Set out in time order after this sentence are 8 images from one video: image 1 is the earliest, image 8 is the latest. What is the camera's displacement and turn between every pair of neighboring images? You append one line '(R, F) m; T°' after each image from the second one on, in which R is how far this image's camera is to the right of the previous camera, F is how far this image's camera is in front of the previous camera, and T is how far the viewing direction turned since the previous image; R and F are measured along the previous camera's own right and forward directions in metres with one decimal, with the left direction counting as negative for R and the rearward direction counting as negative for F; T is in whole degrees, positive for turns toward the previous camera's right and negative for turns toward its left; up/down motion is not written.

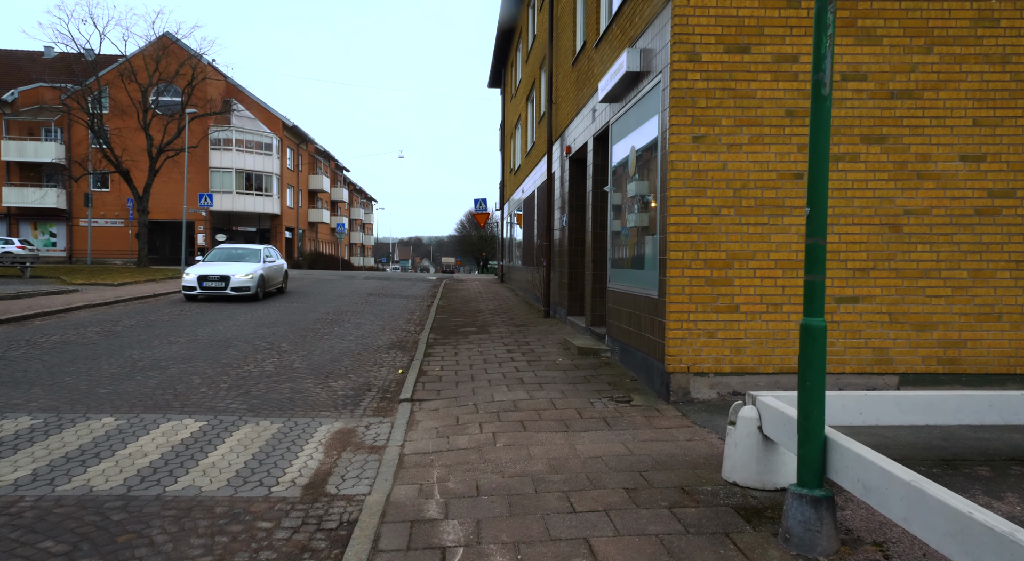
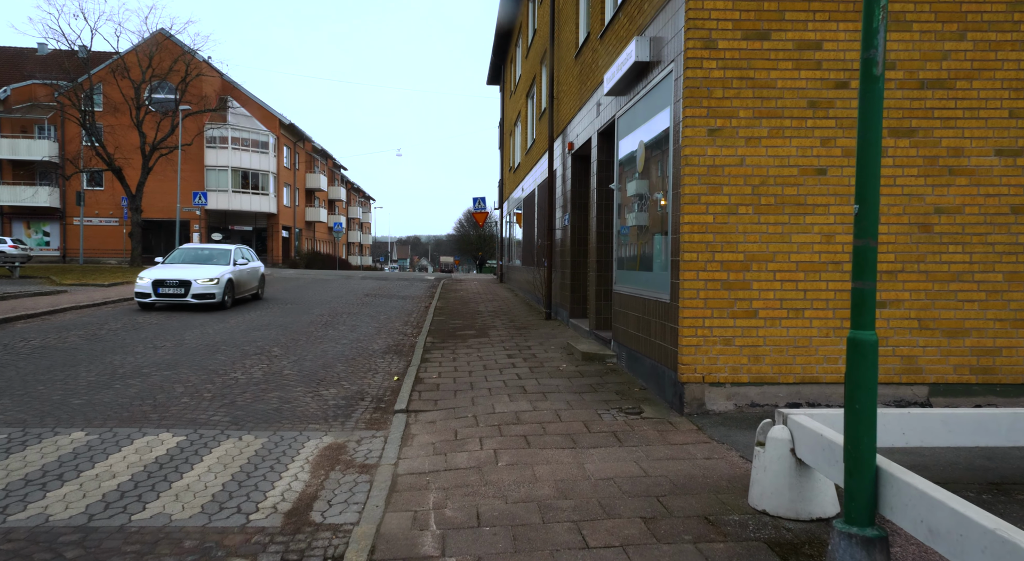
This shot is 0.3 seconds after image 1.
(0.0, +0.4) m; 0°
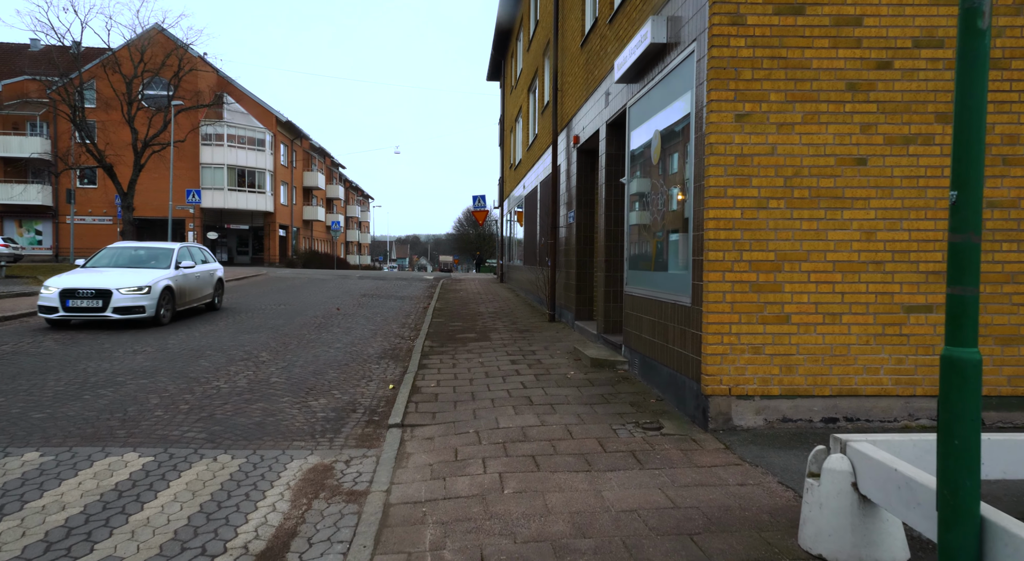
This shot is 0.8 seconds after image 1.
(-0.1, +0.5) m; 0°
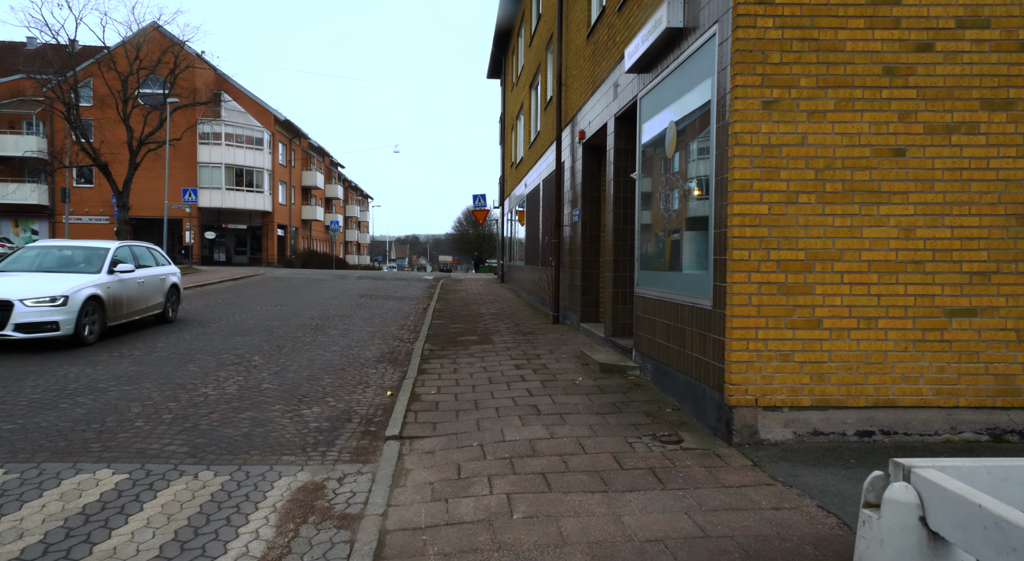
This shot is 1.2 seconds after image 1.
(-0.1, +0.4) m; 0°
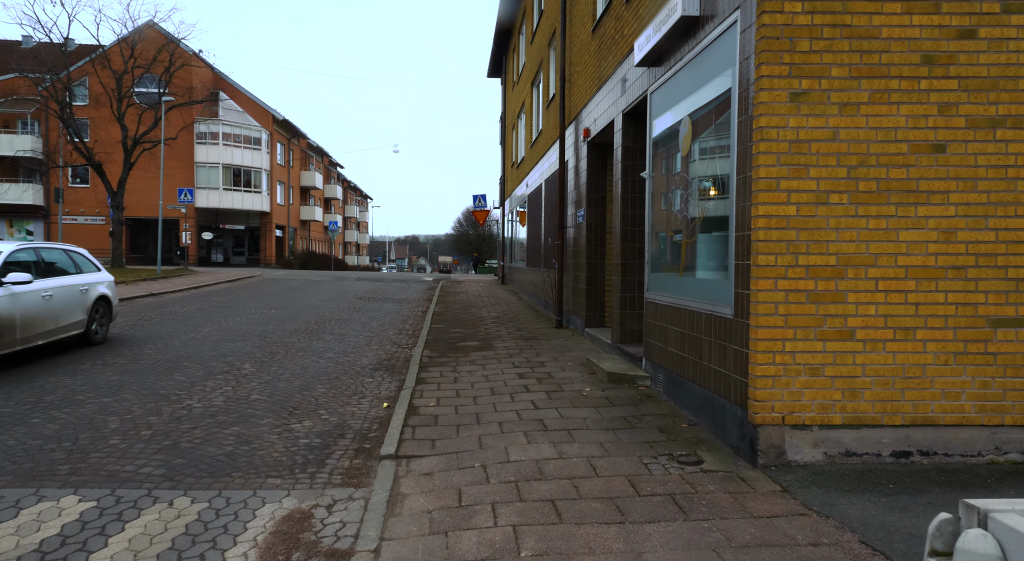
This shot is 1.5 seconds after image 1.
(0.0, +0.4) m; 0°
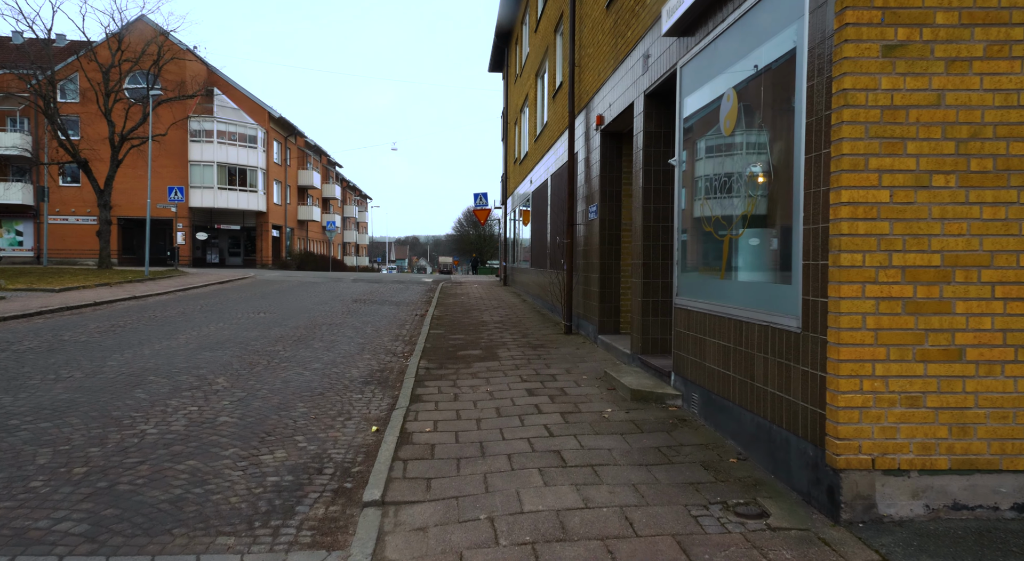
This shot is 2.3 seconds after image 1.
(-0.1, +0.9) m; 0°
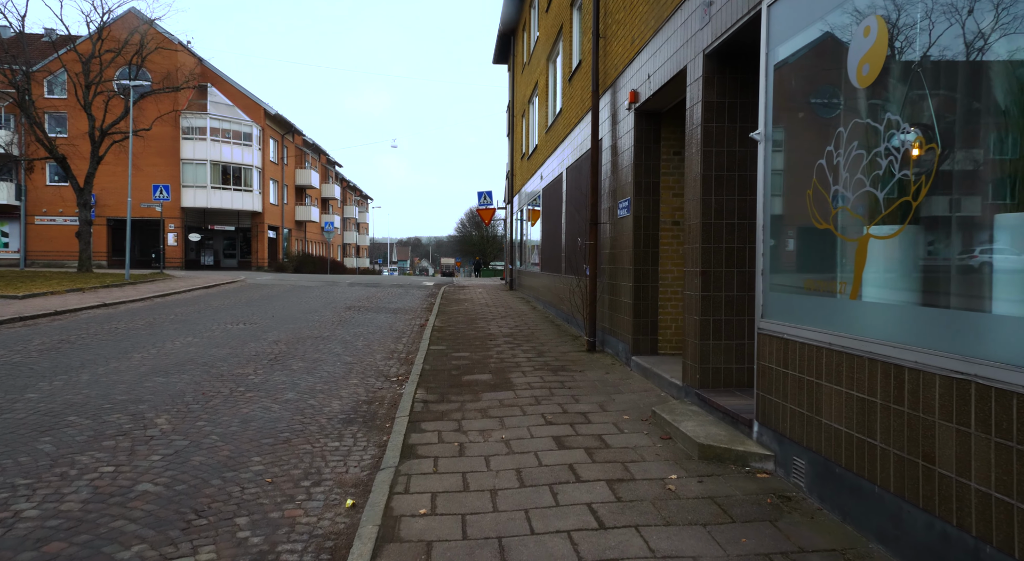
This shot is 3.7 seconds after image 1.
(-0.2, +1.5) m; 0°
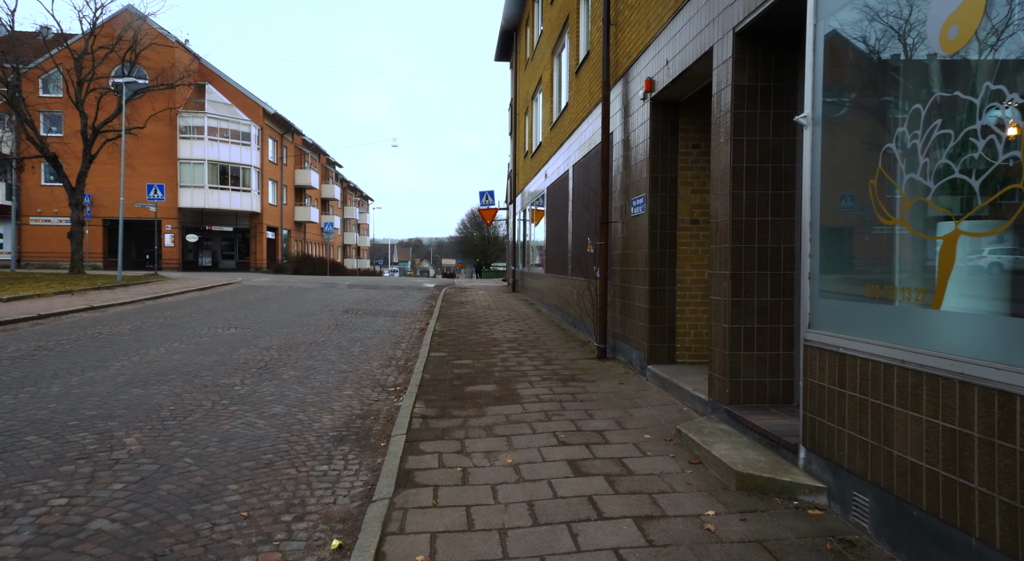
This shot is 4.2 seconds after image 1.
(-0.1, +0.6) m; 0°
